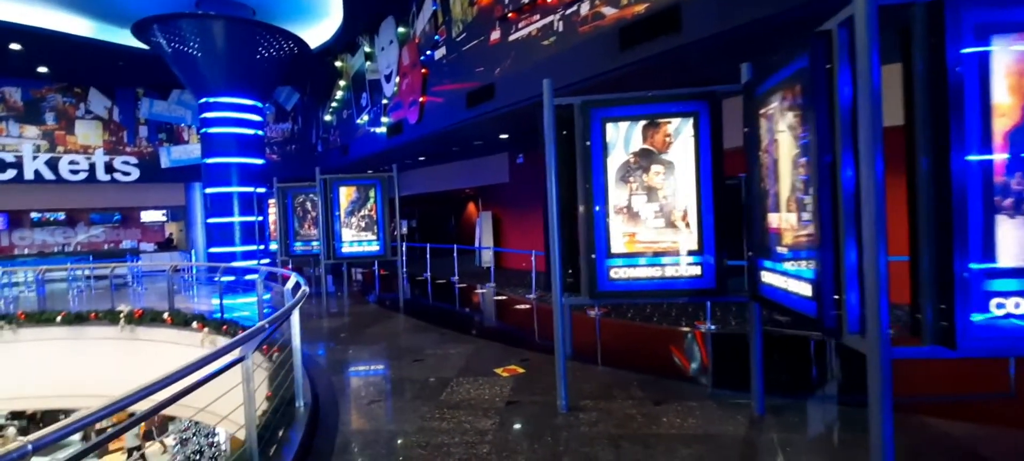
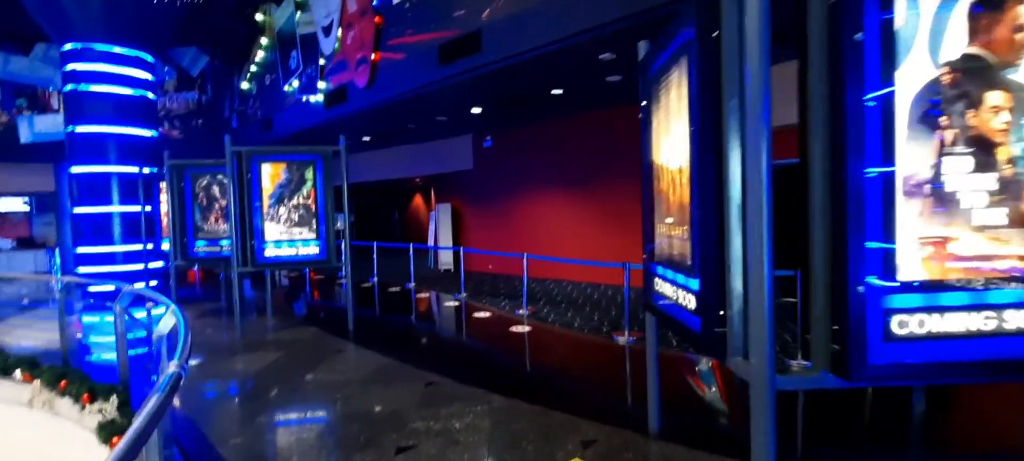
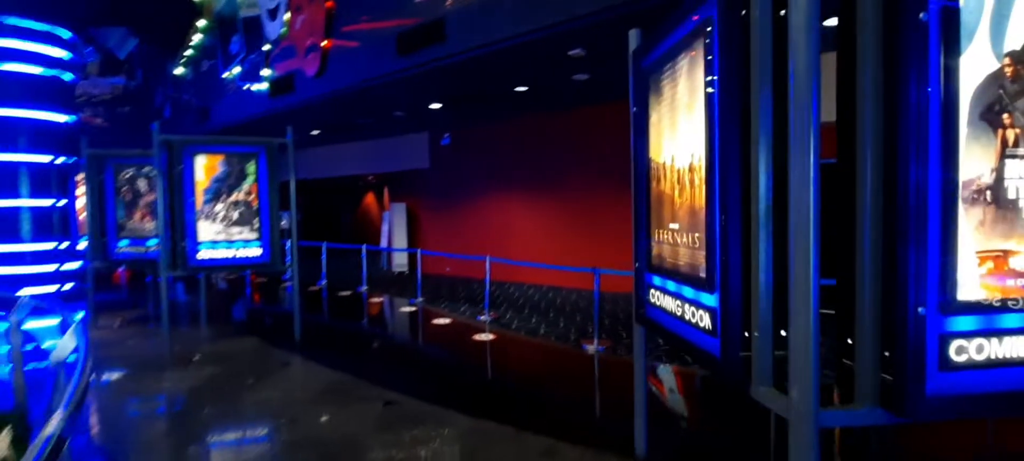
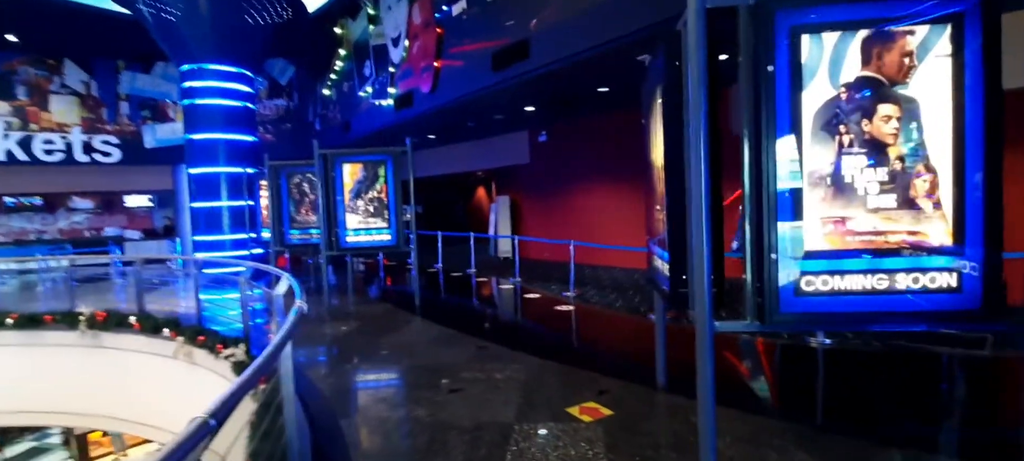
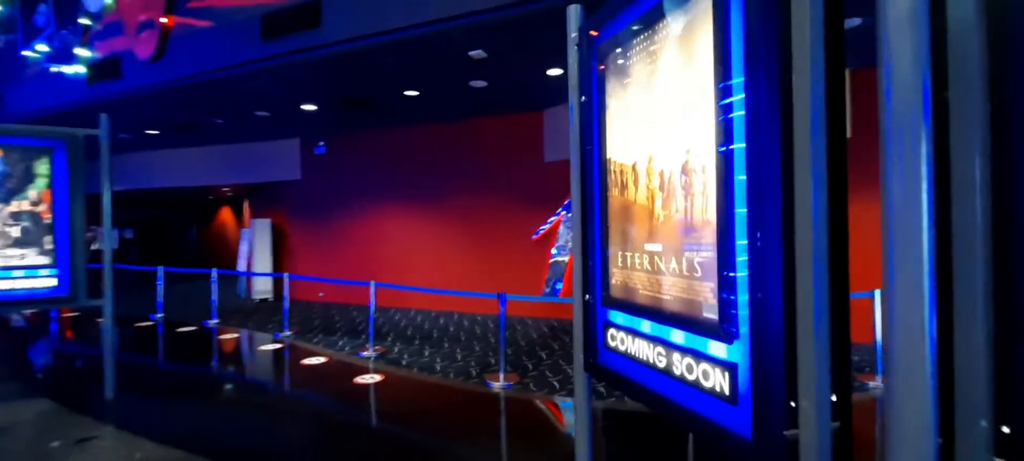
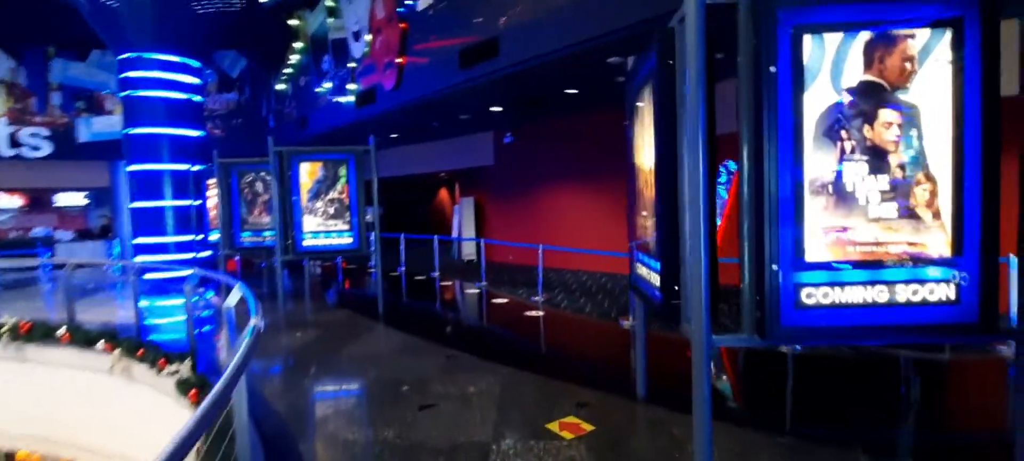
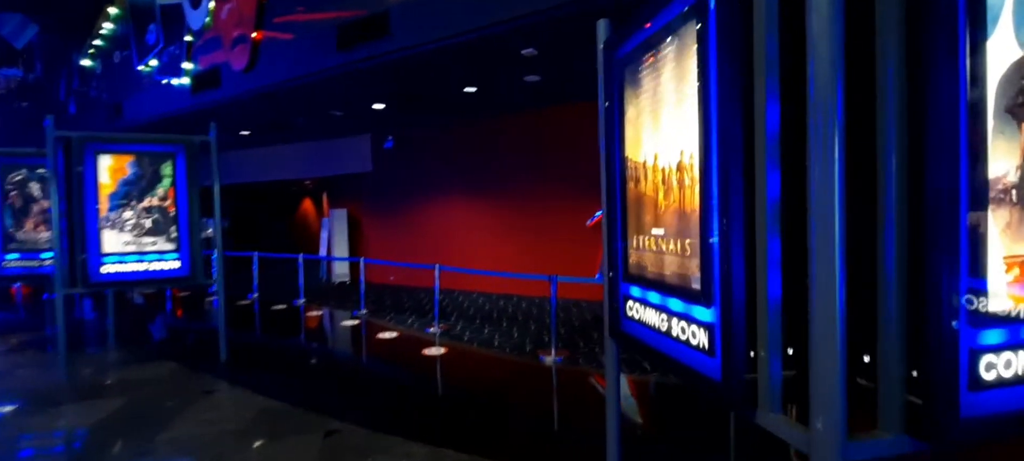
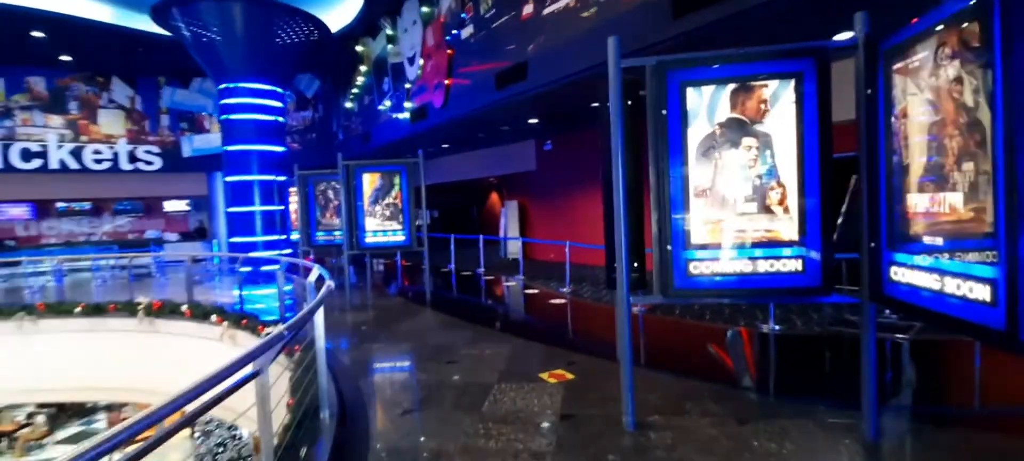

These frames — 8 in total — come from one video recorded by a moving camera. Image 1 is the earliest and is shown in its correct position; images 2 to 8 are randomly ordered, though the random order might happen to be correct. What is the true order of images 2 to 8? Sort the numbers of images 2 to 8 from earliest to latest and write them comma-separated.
8, 4, 6, 2, 3, 7, 5
